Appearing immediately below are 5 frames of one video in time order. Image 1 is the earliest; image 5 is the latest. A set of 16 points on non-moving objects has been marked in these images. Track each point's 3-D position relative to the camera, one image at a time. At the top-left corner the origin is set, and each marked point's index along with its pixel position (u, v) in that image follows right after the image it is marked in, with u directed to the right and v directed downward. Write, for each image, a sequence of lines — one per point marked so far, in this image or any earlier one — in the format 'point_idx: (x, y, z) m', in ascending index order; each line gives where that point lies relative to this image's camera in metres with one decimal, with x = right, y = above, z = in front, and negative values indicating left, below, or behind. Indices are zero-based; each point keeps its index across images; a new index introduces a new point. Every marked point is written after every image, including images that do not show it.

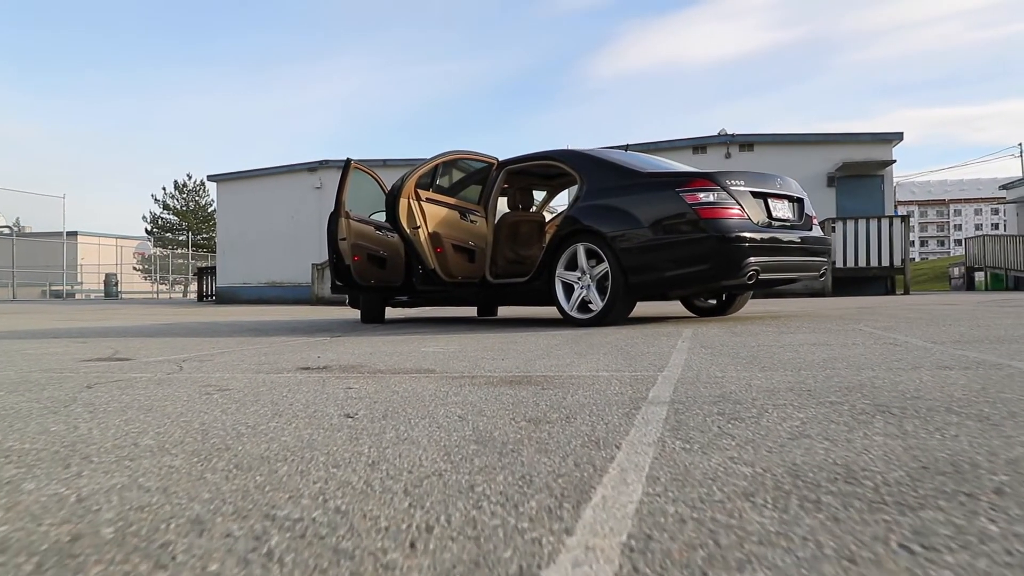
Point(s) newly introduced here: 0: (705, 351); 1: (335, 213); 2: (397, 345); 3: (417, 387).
0: (+0.9, -0.3, +3.7) m
1: (-1.9, +0.8, +8.3) m
2: (-0.7, -0.4, +5.1) m
3: (-0.3, -0.3, +2.5) m
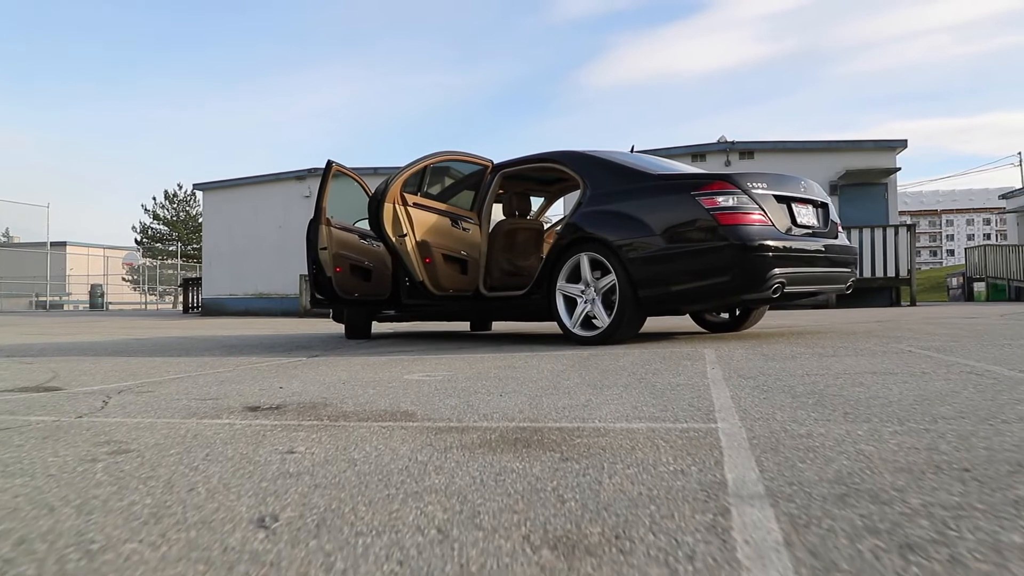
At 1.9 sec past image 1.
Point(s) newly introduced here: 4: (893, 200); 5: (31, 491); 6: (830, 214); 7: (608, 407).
0: (+0.9, -0.4, +3.1) m
1: (-1.9, +0.7, +7.6) m
2: (-0.7, -0.5, +4.4) m
3: (-0.3, -0.4, +1.8) m
4: (+8.6, +2.0, +17.5) m
5: (-0.9, -0.4, +1.5) m
6: (+2.7, +0.6, +6.6) m
7: (+0.3, -0.4, +2.5) m
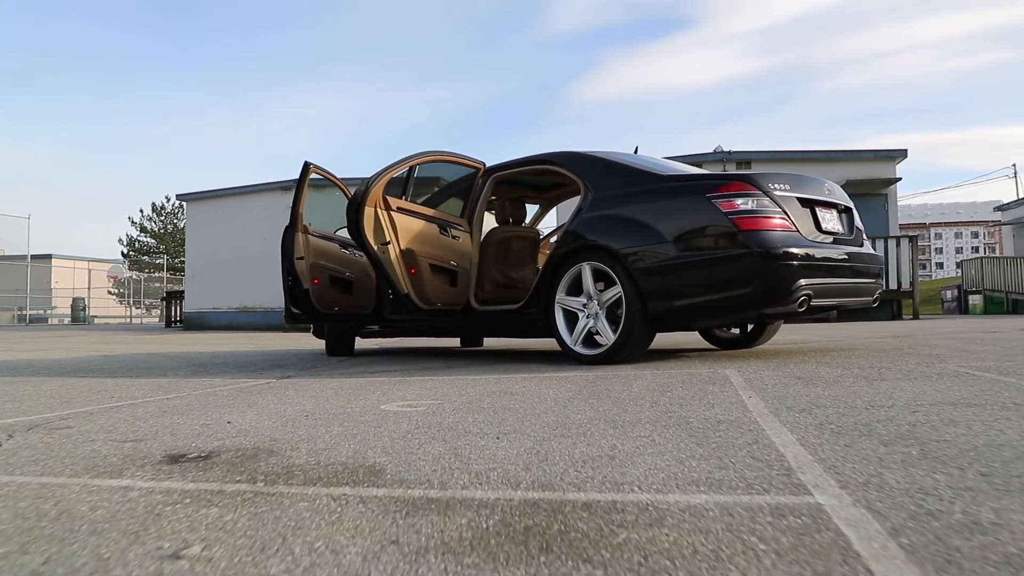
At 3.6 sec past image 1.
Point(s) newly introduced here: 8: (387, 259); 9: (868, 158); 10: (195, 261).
0: (+0.9, -0.4, +2.4) m
1: (-2.0, +0.6, +6.9) m
2: (-0.8, -0.5, +3.8) m
3: (-0.3, -0.4, +1.2) m
4: (+8.5, +1.7, +17.0) m
5: (-0.9, -0.4, +0.8) m
6: (+2.7, +0.5, +6.0) m
7: (+0.3, -0.4, +1.8) m
8: (-1.0, +0.2, +6.4) m
9: (+7.7, +2.8, +16.5) m
10: (-8.0, +0.7, +19.5) m
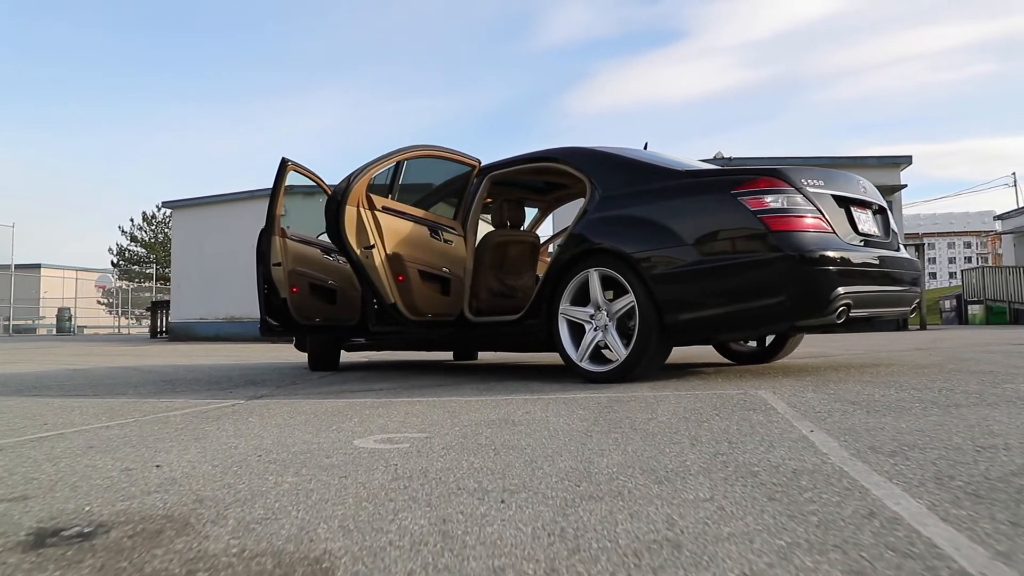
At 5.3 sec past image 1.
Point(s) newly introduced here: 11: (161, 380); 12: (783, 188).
0: (+1.0, -0.4, +1.8) m
1: (-2.0, +0.5, +6.3) m
2: (-0.8, -0.6, +3.1) m
3: (-0.3, -0.4, +0.5) m
4: (+8.4, +1.5, +16.4) m
5: (-0.9, -0.4, +0.2) m
6: (+2.7, +0.5, +5.4) m
7: (+0.3, -0.4, +1.2) m
8: (-1.1, +0.2, +5.8) m
9: (+7.6, +2.6, +16.0) m
10: (-8.2, +0.5, +18.8) m
11: (-3.4, -0.9, +7.4) m
12: (+1.6, +0.6, +4.6) m
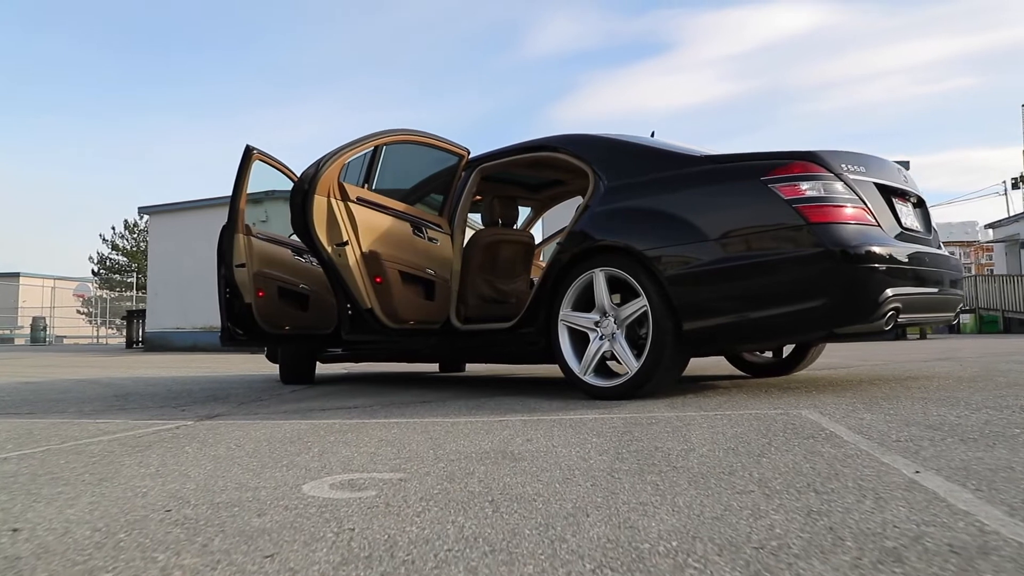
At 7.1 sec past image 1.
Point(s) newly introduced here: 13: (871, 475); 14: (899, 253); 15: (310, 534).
0: (+1.0, -0.4, +1.1) m
1: (-2.1, +0.5, +5.6) m
2: (-0.8, -0.6, +2.4) m
3: (-0.2, -0.4, -0.1) m
4: (+8.1, +1.3, +15.9) m
5: (-0.8, -0.3, -0.5) m
6: (+2.6, +0.5, +4.8) m
7: (+0.4, -0.4, +0.5) m
8: (-1.1, +0.2, +5.1) m
9: (+7.4, +2.4, +15.5) m
10: (-8.4, +0.3, +18.0) m
11: (-3.5, -0.9, +6.7) m
12: (+1.6, +0.6, +4.0) m
13: (+0.9, -0.5, +1.9) m
14: (+2.0, +0.2, +4.1) m
15: (-0.4, -0.5, +1.5) m
